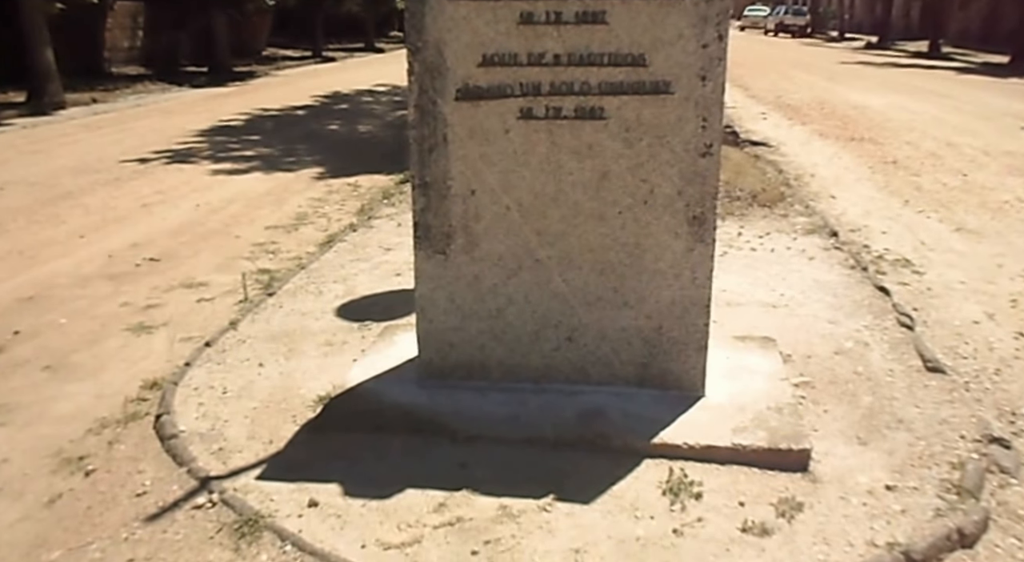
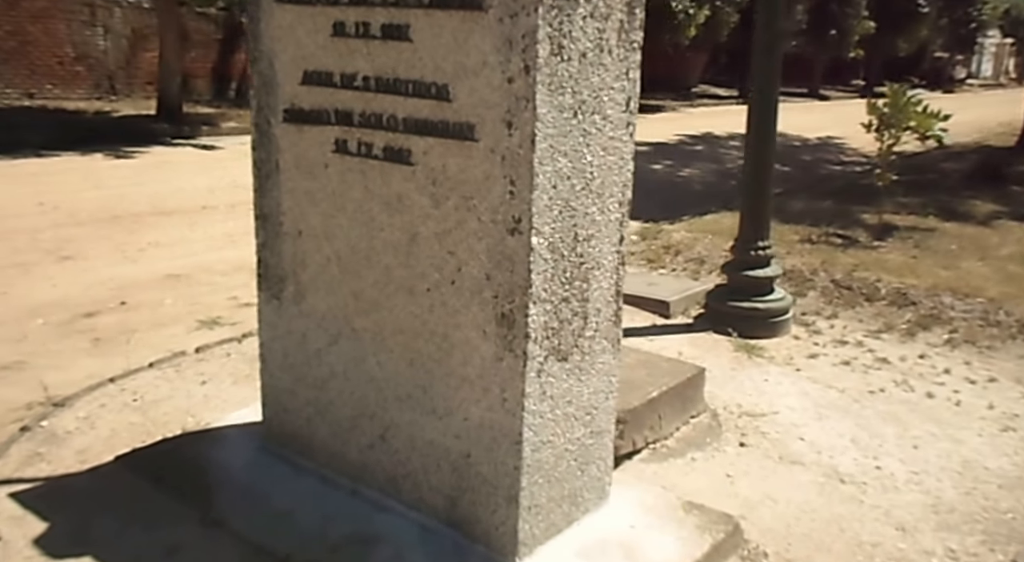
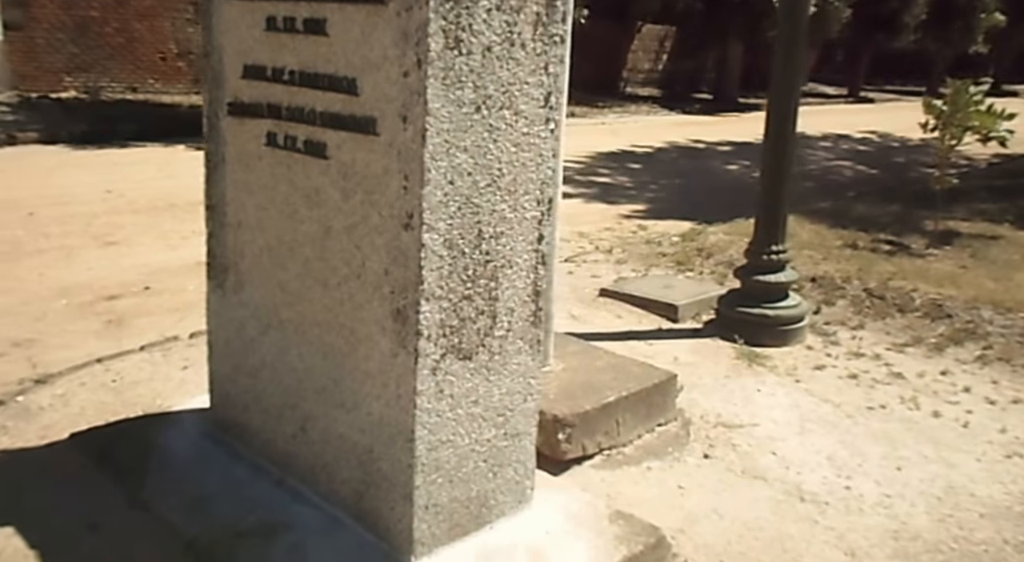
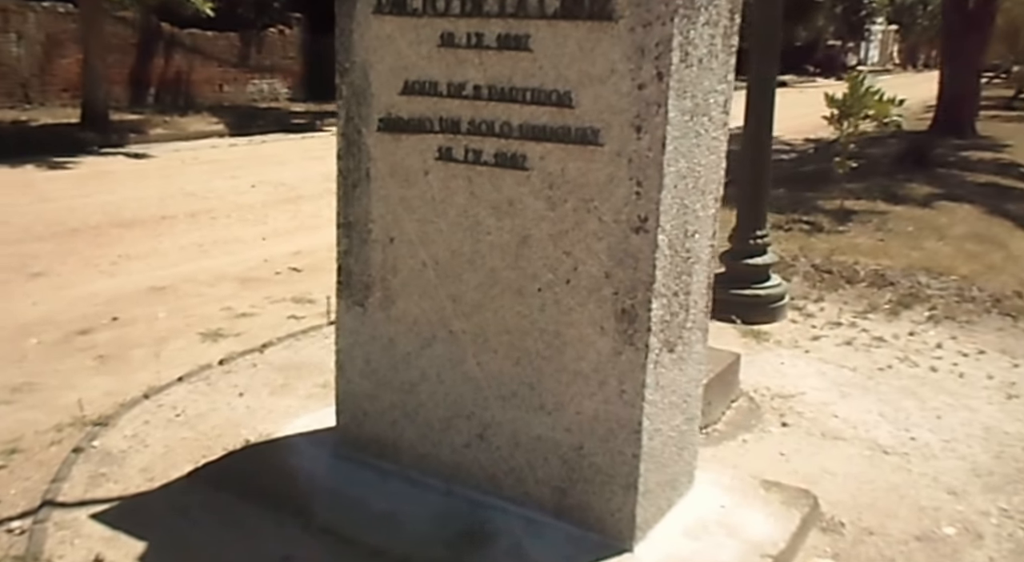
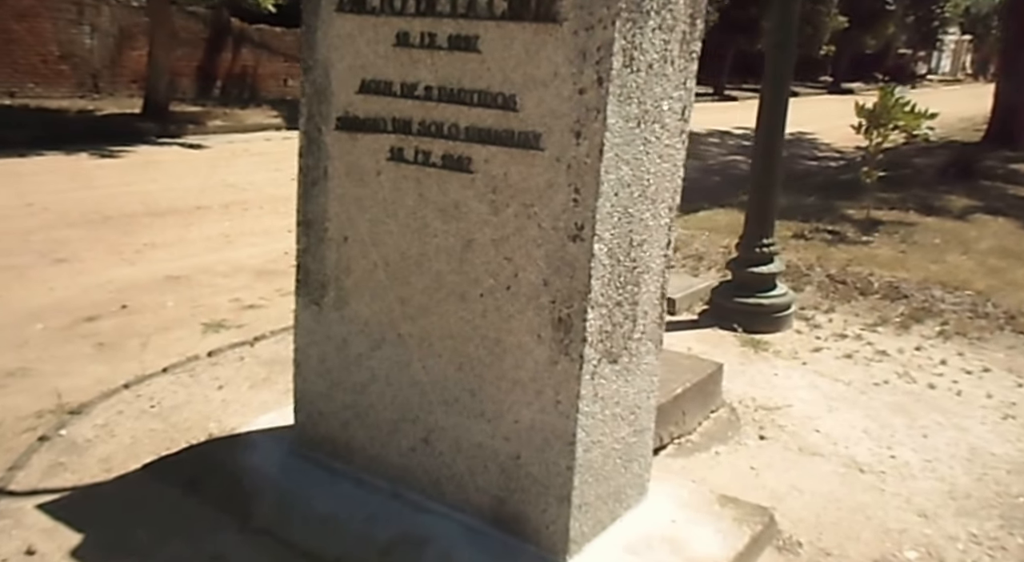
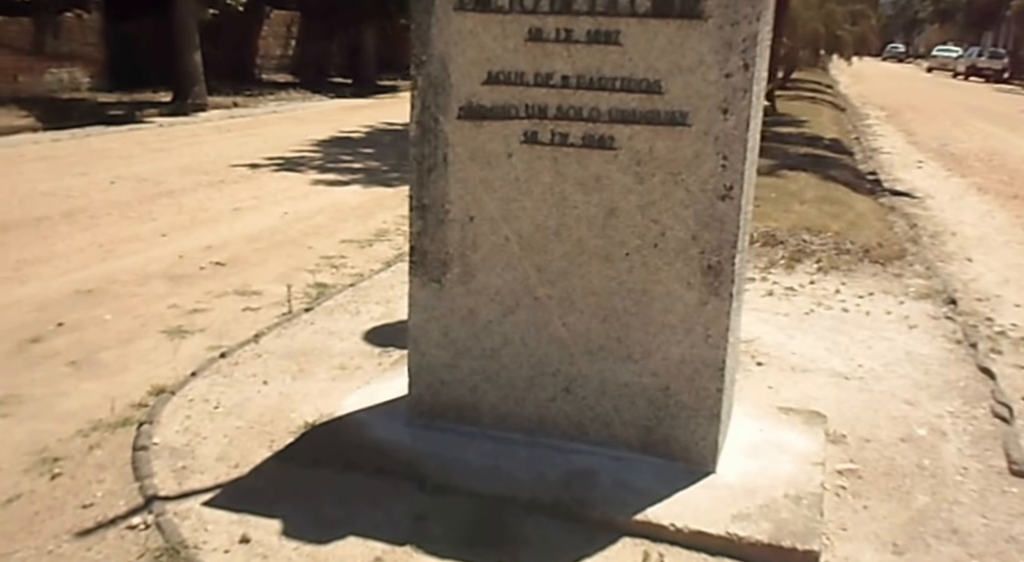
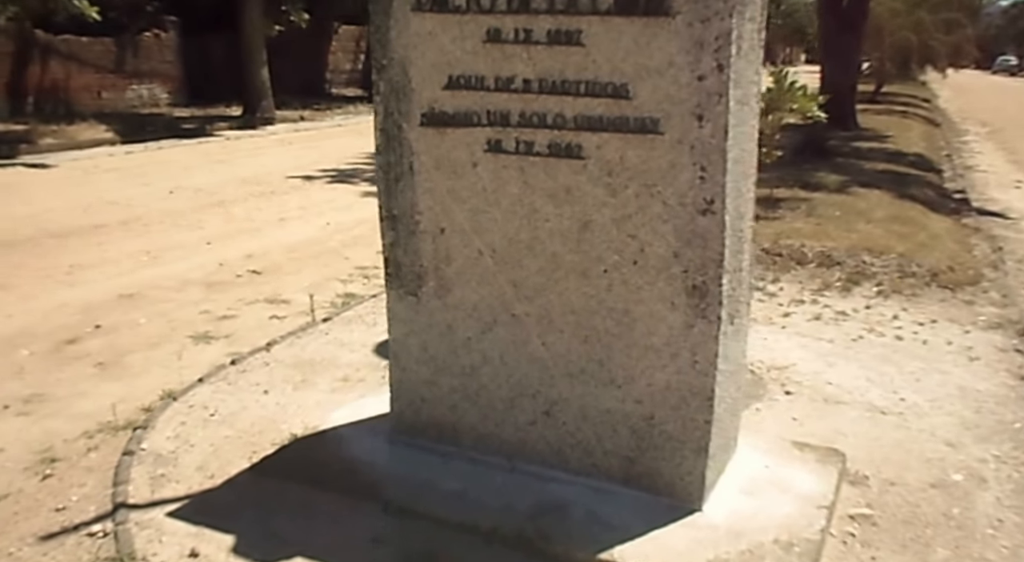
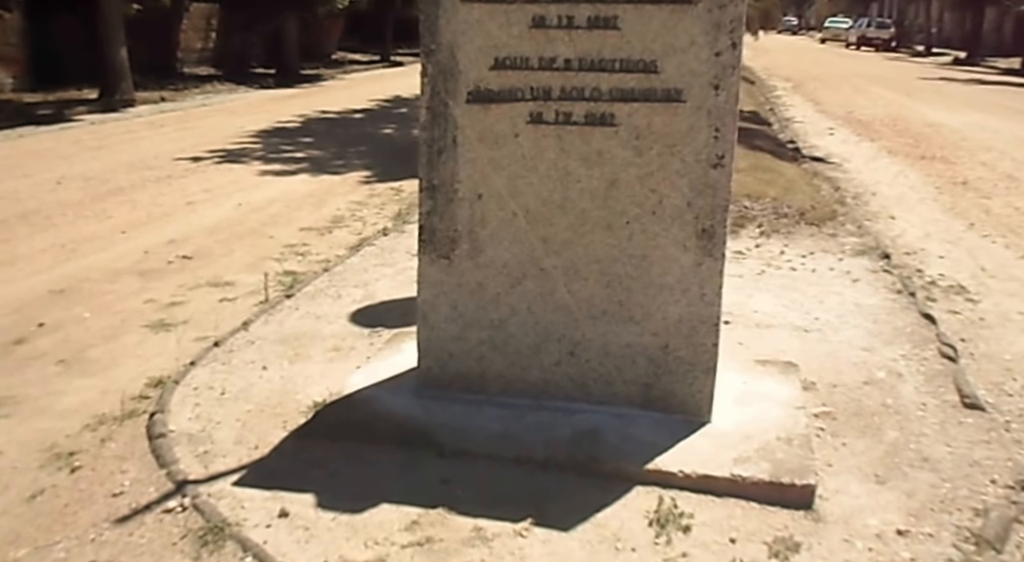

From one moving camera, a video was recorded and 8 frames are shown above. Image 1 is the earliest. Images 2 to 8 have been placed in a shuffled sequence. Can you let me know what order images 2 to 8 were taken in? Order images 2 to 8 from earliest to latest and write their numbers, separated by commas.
8, 6, 7, 4, 5, 2, 3
